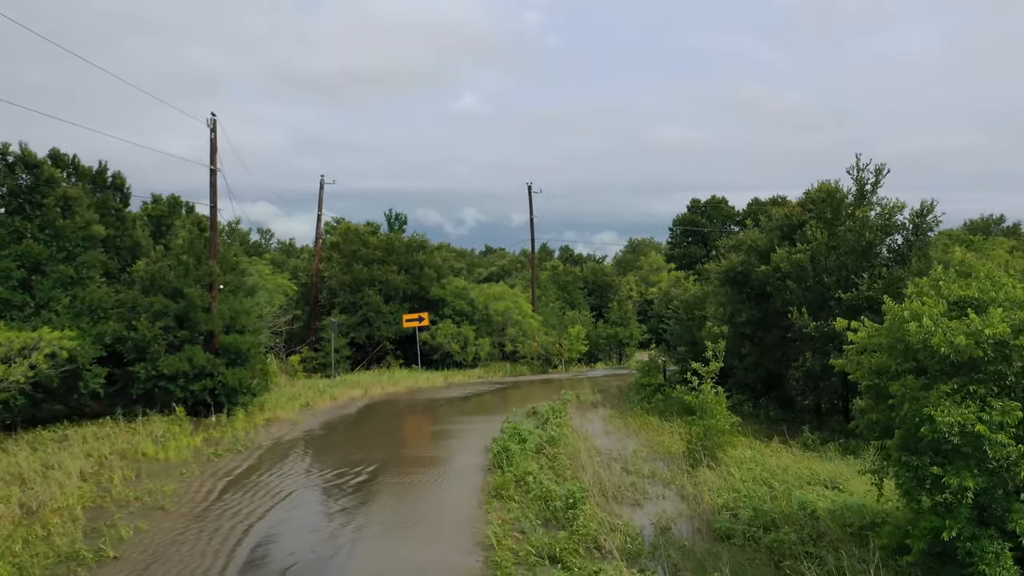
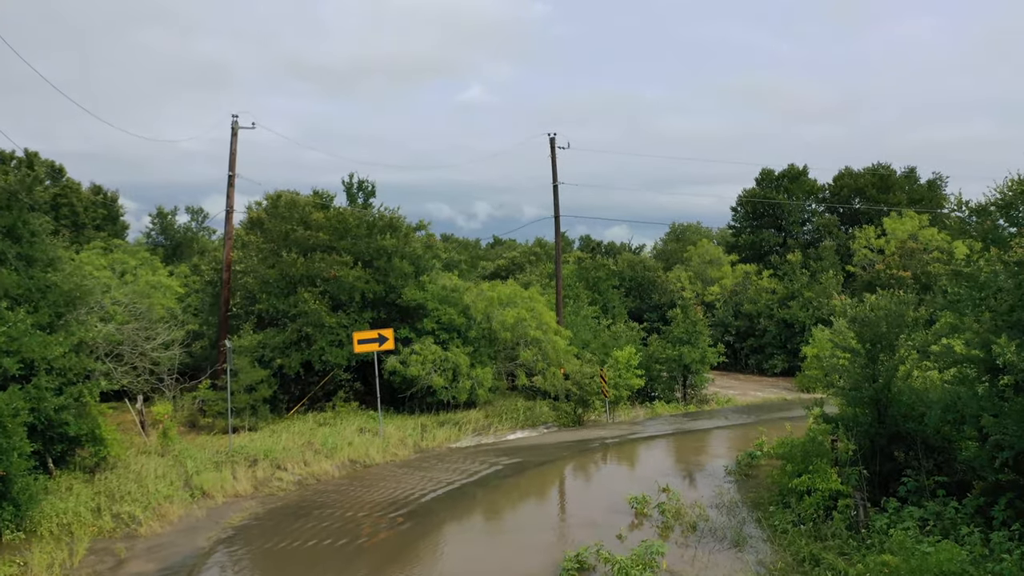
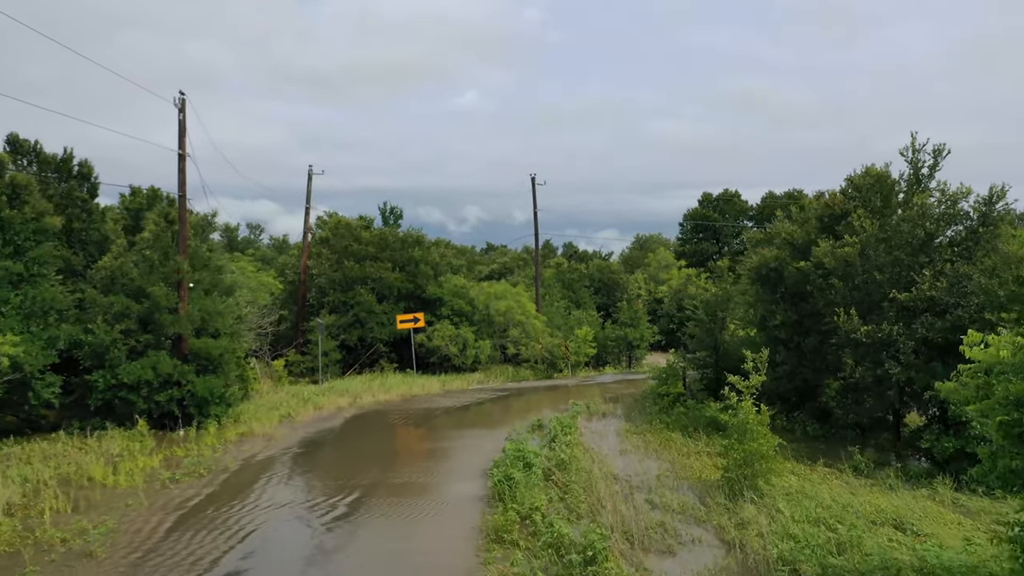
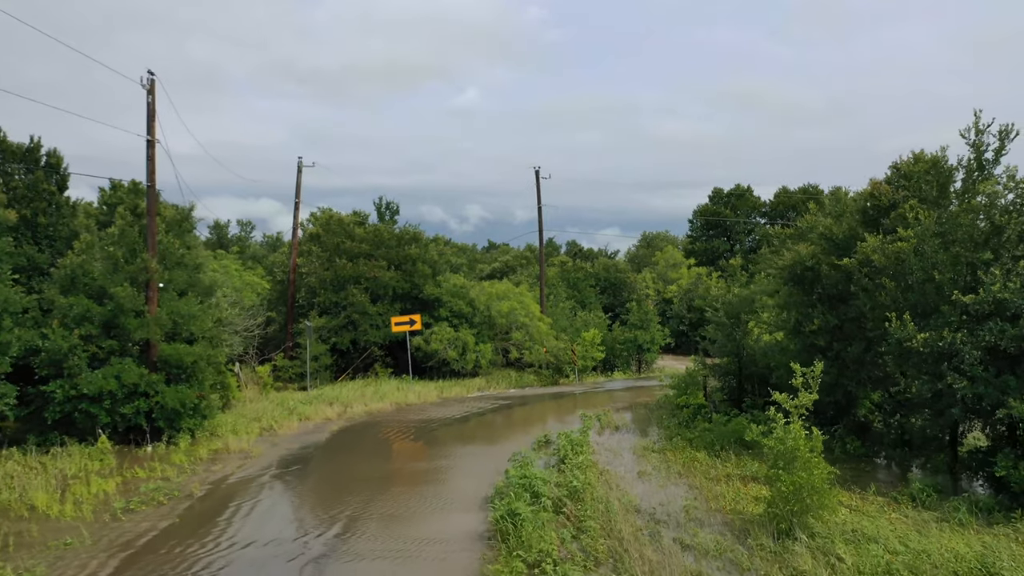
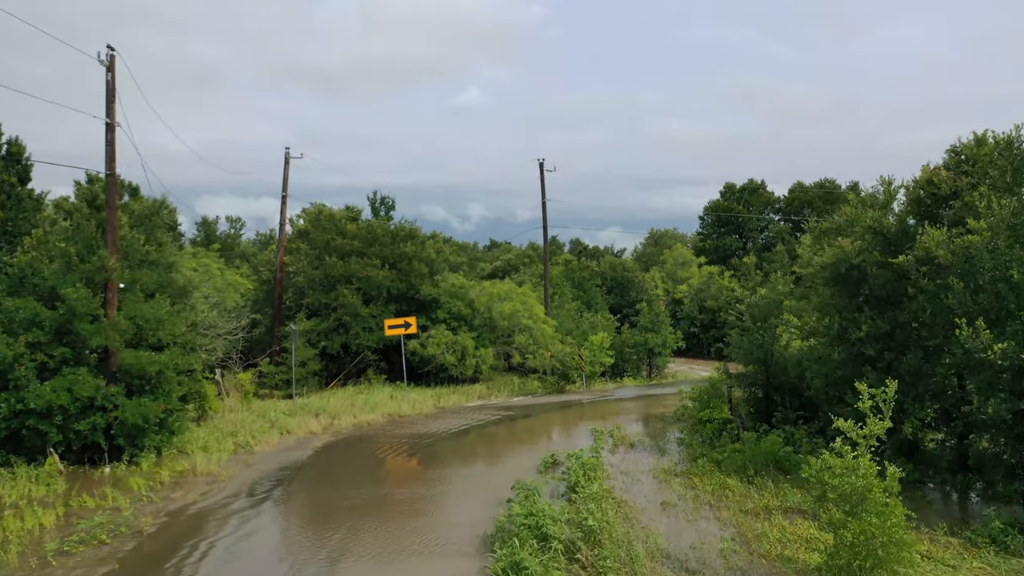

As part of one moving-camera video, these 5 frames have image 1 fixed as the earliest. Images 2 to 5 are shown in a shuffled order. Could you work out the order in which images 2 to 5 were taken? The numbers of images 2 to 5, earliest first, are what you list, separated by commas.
3, 4, 5, 2
